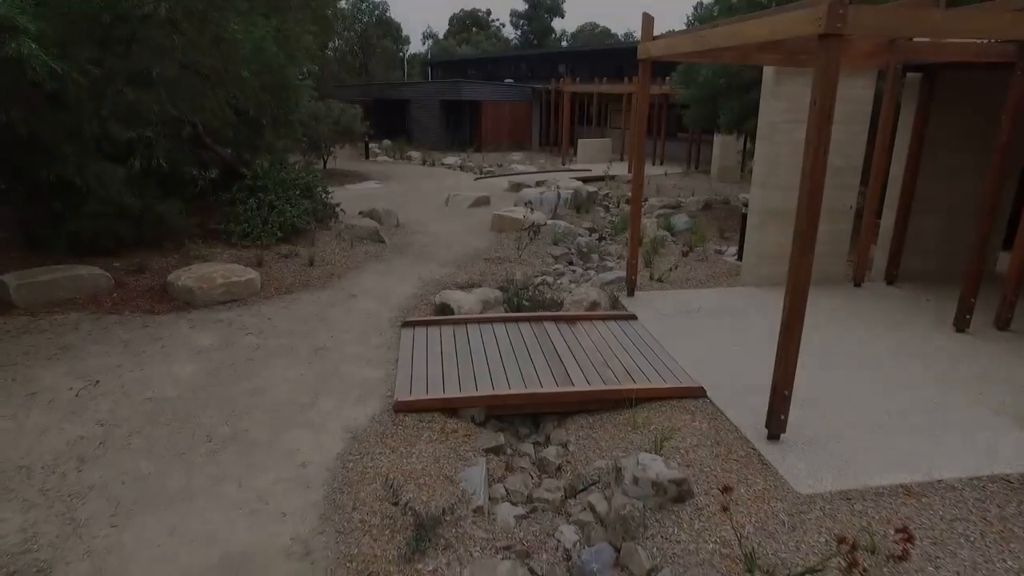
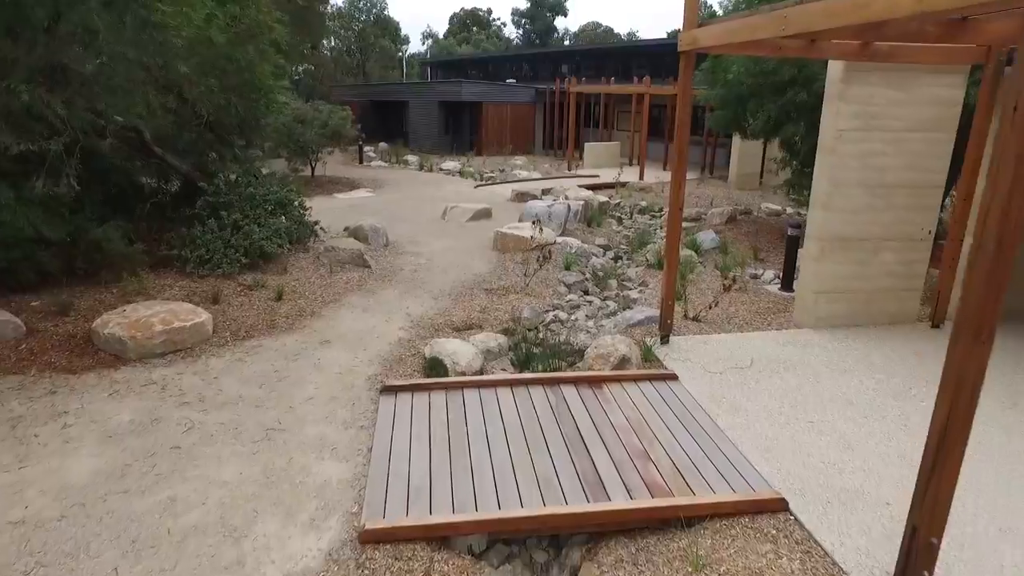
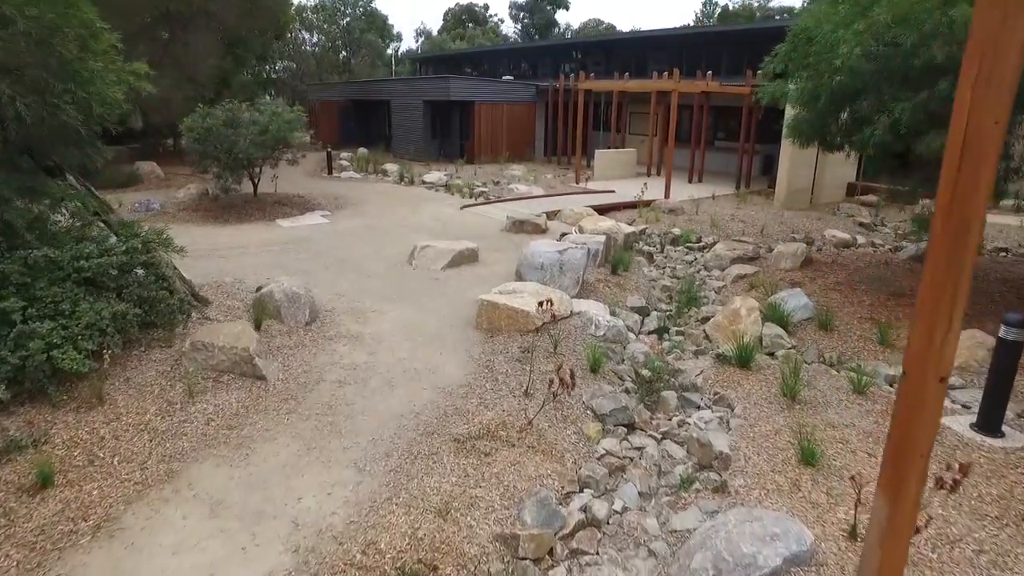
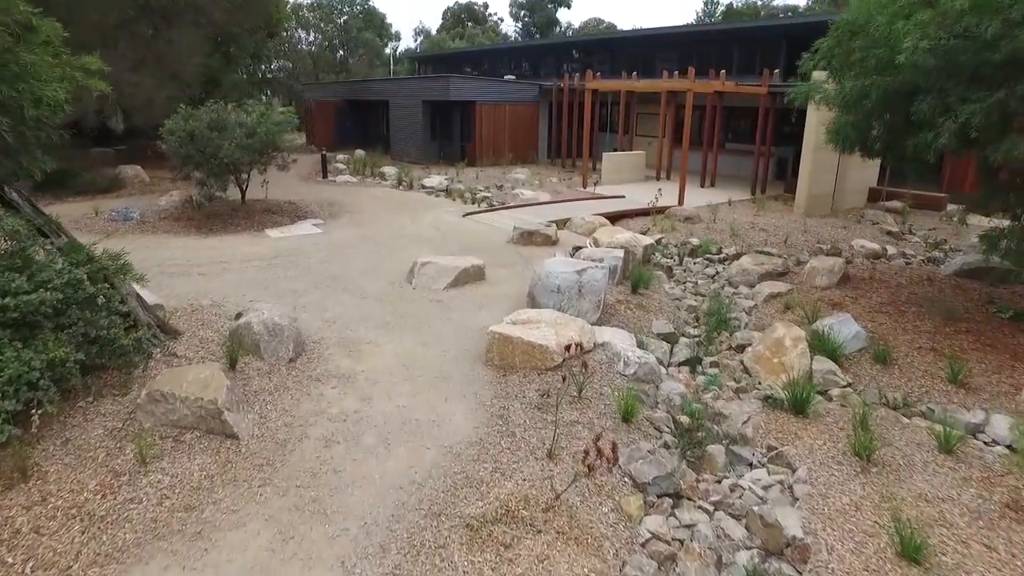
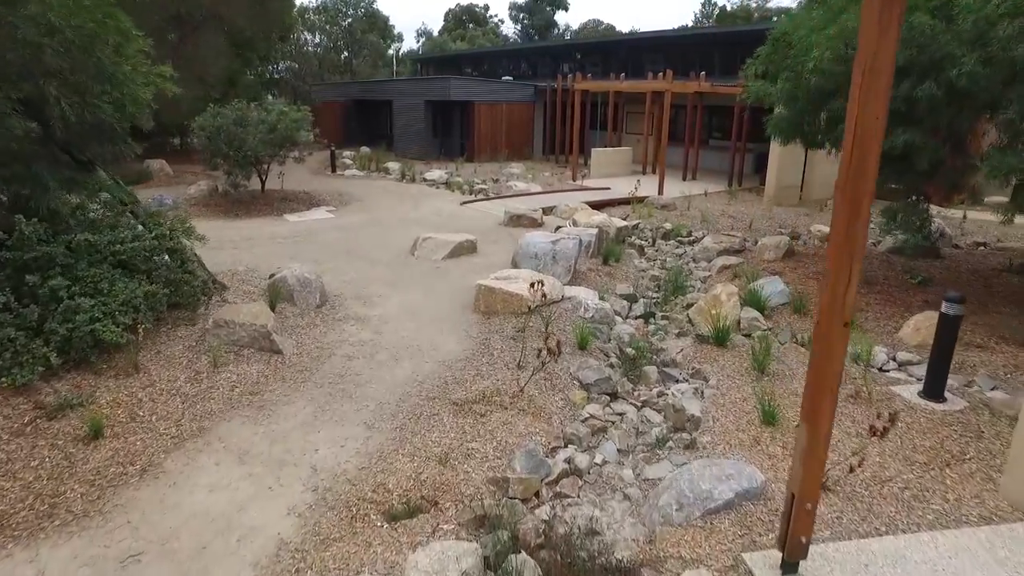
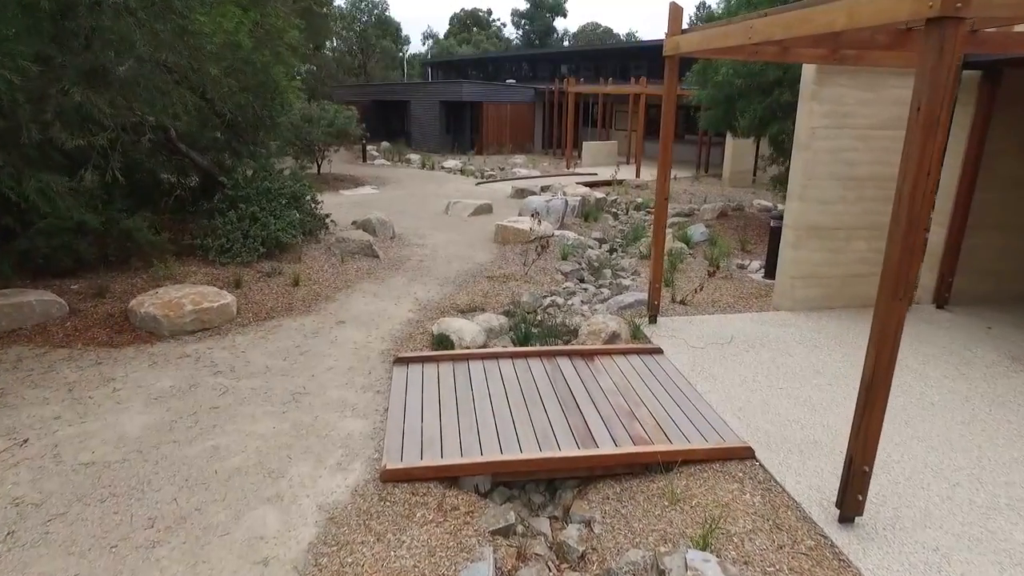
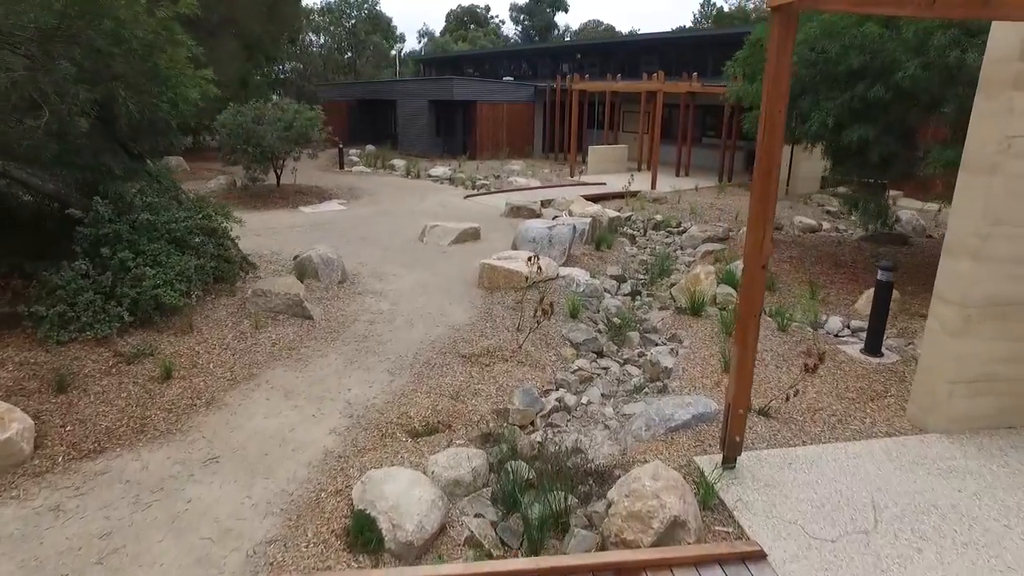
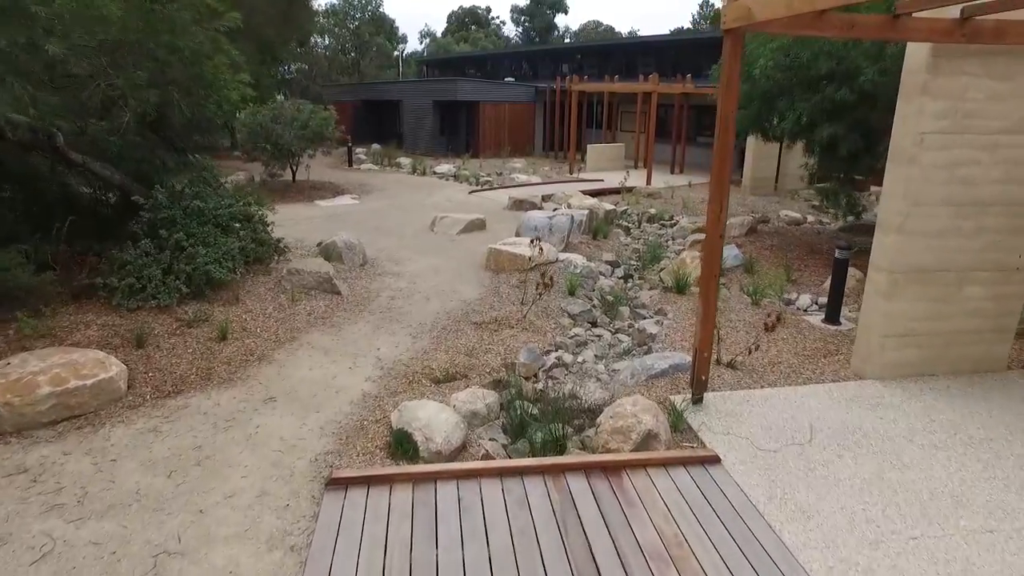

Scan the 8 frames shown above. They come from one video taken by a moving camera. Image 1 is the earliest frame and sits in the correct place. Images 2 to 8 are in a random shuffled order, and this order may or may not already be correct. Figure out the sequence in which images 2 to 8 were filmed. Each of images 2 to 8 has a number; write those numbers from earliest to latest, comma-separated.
6, 2, 8, 7, 5, 3, 4
